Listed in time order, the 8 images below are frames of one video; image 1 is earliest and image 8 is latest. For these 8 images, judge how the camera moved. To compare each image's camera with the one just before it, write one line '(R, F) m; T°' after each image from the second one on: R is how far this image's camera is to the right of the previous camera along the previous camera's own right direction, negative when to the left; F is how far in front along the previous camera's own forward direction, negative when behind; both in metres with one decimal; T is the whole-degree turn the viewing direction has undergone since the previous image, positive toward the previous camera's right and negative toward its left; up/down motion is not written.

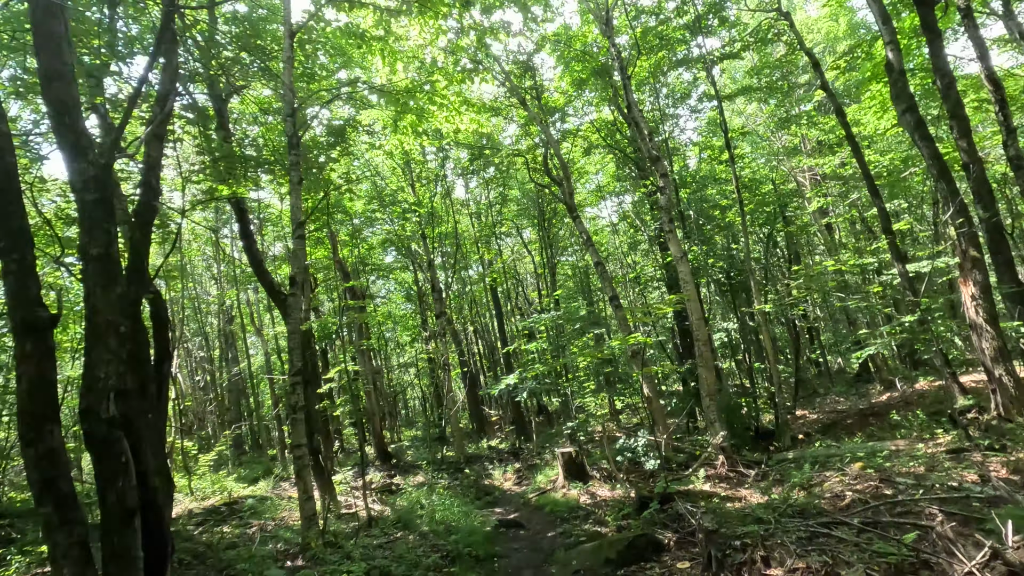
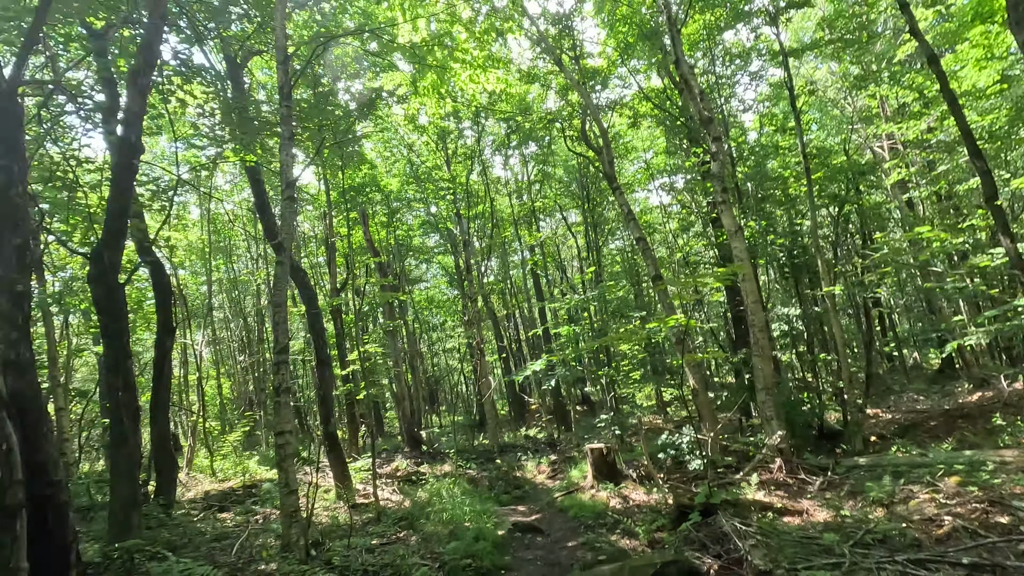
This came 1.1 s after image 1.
(+0.3, +0.9) m; -5°
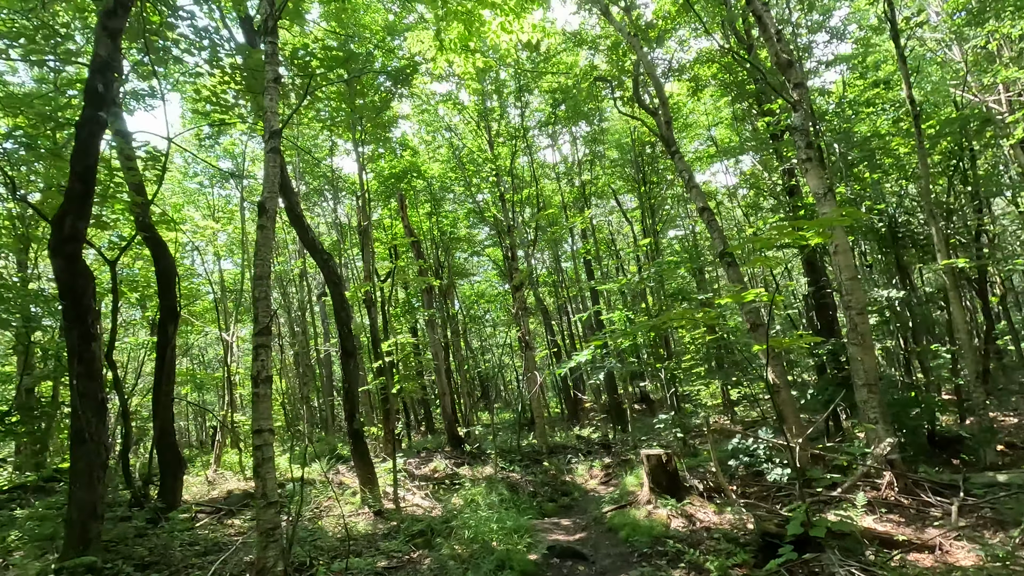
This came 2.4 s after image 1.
(+0.2, +1.1) m; -6°
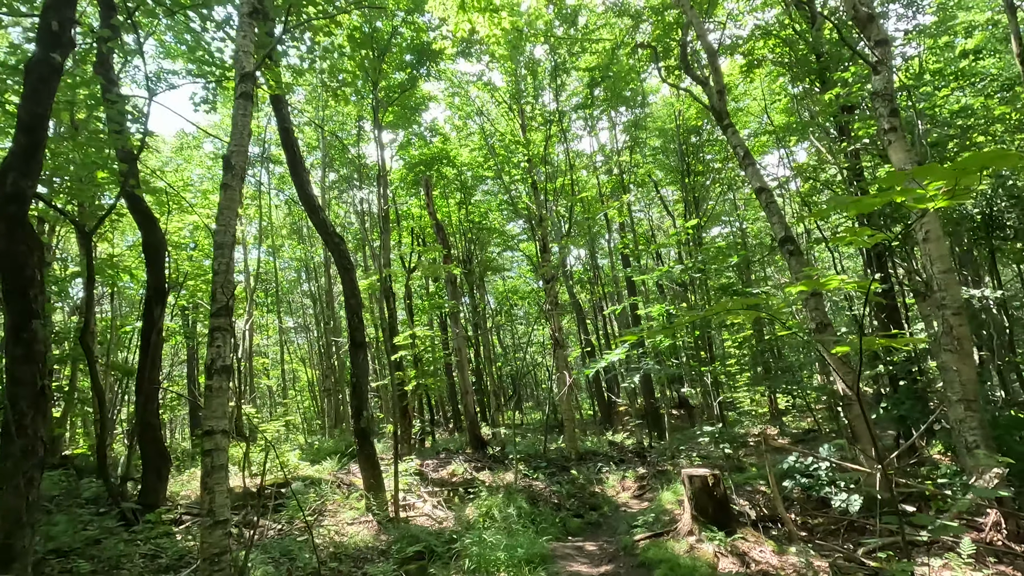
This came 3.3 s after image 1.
(+0.2, +0.9) m; -4°
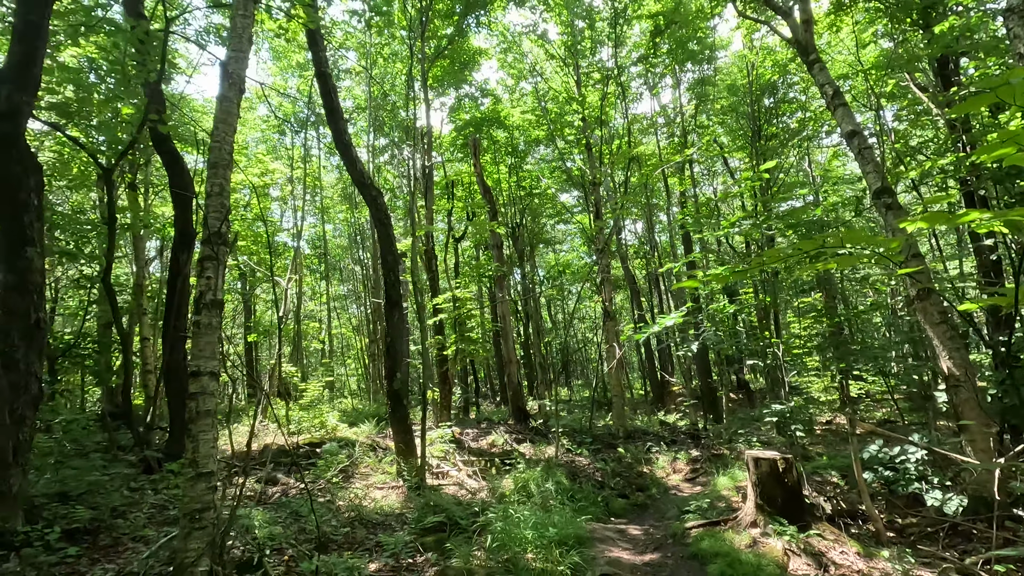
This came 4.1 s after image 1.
(+0.1, +0.6) m; -6°
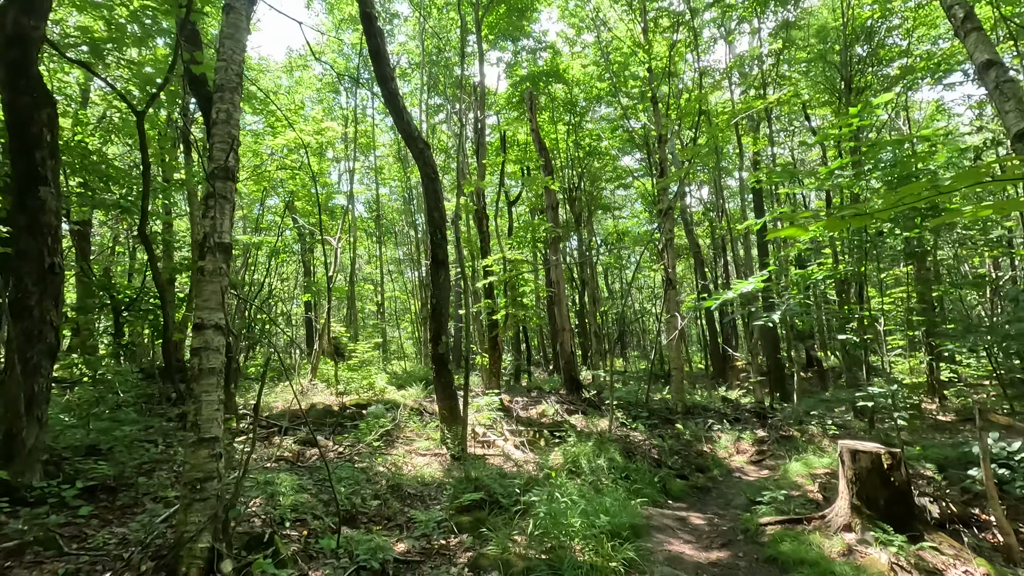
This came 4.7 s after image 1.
(0.0, +0.5) m; -6°
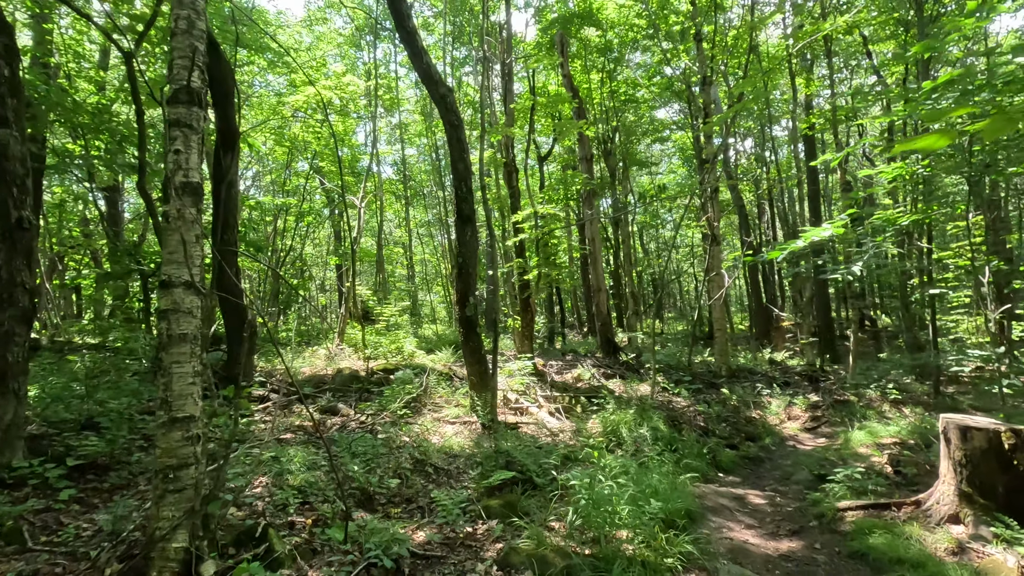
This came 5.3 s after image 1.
(0.0, +0.5) m; -4°
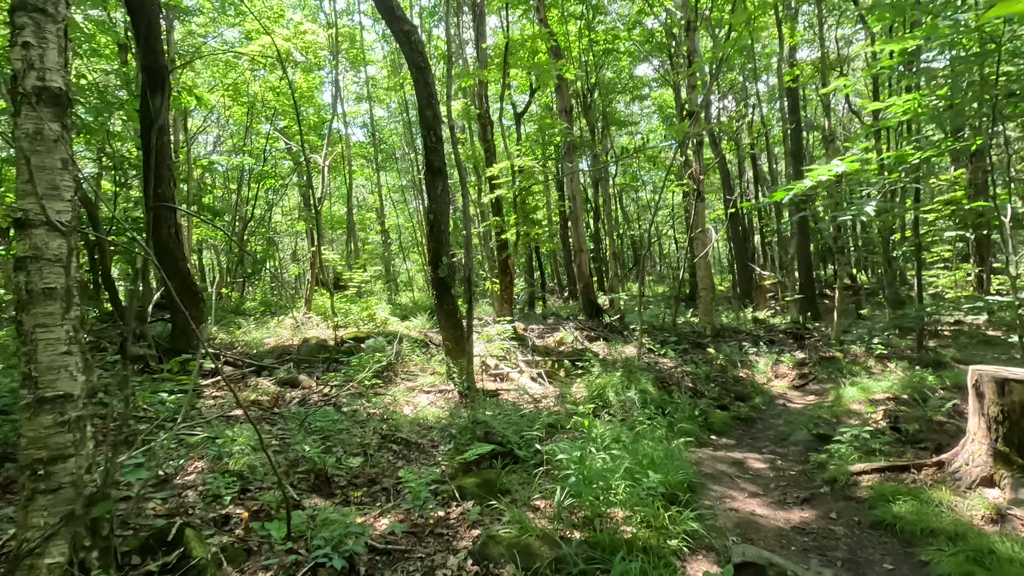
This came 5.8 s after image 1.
(0.0, +0.4) m; +2°
